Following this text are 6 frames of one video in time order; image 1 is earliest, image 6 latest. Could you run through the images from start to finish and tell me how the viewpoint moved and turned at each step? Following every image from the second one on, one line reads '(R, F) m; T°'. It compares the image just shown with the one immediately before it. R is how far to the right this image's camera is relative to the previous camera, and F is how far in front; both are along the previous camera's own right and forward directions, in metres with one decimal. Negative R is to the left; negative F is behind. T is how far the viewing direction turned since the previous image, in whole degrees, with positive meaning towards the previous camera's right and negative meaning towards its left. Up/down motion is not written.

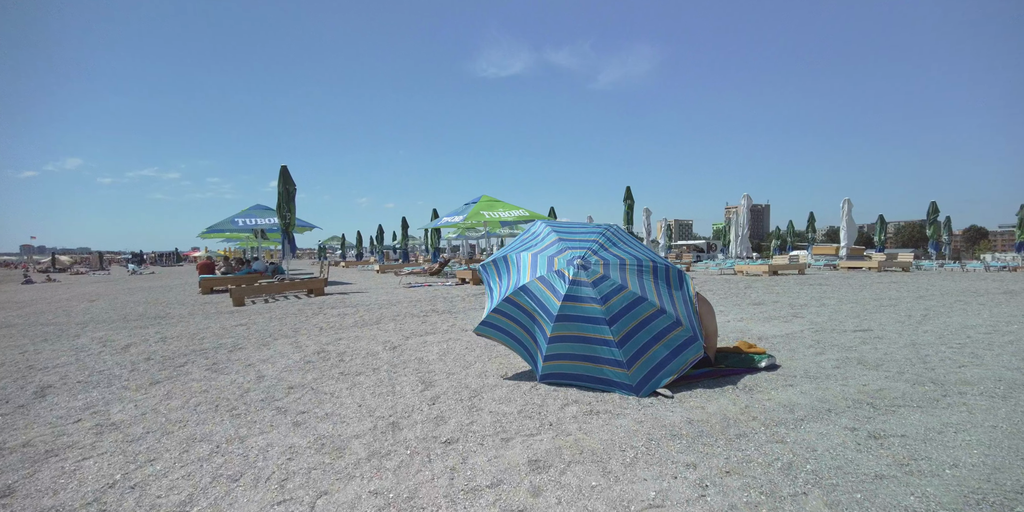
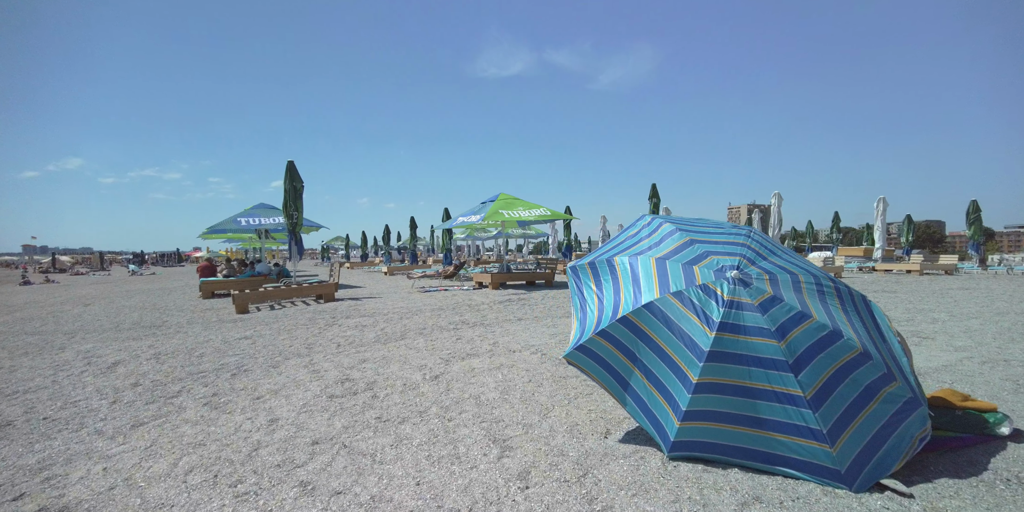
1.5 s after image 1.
(-0.6, +1.1) m; 0°
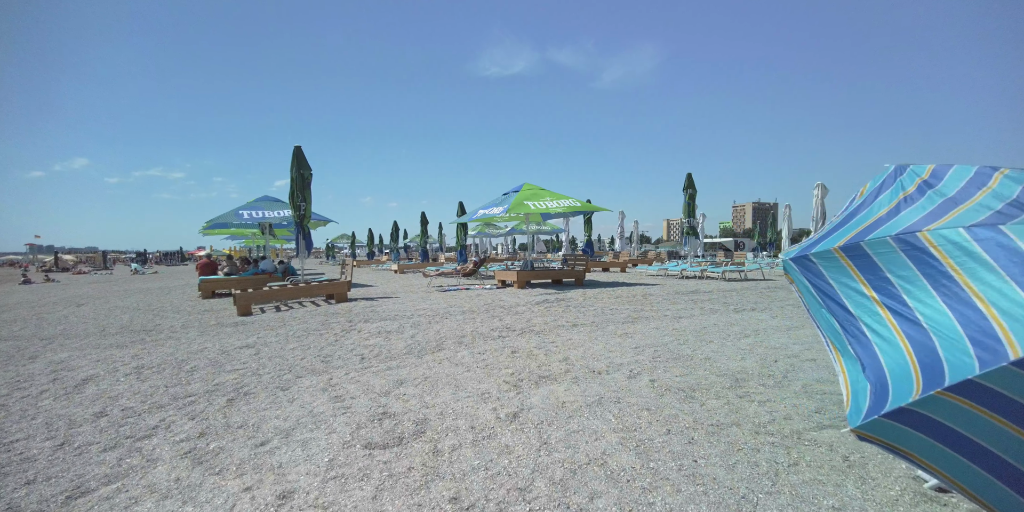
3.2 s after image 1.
(-0.7, +1.5) m; 0°
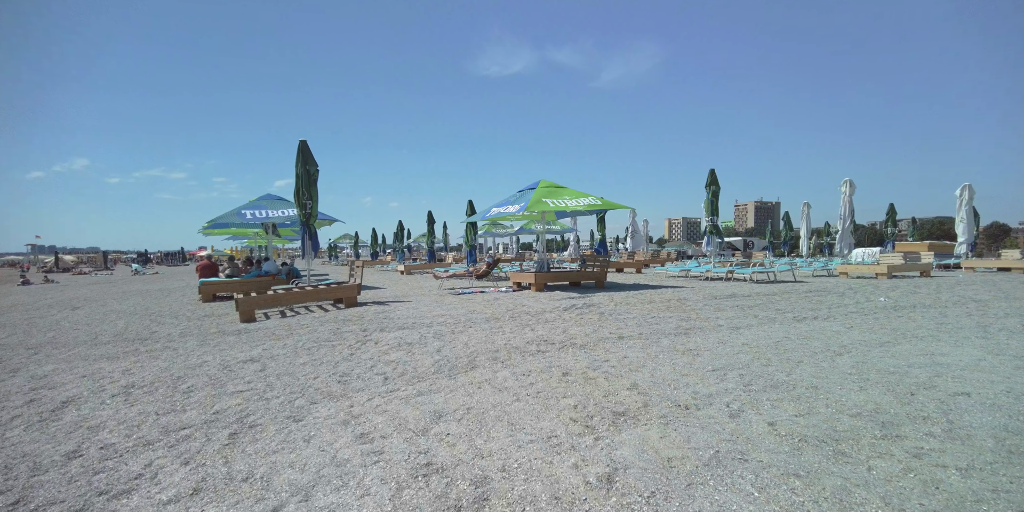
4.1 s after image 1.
(-0.4, +0.8) m; 0°
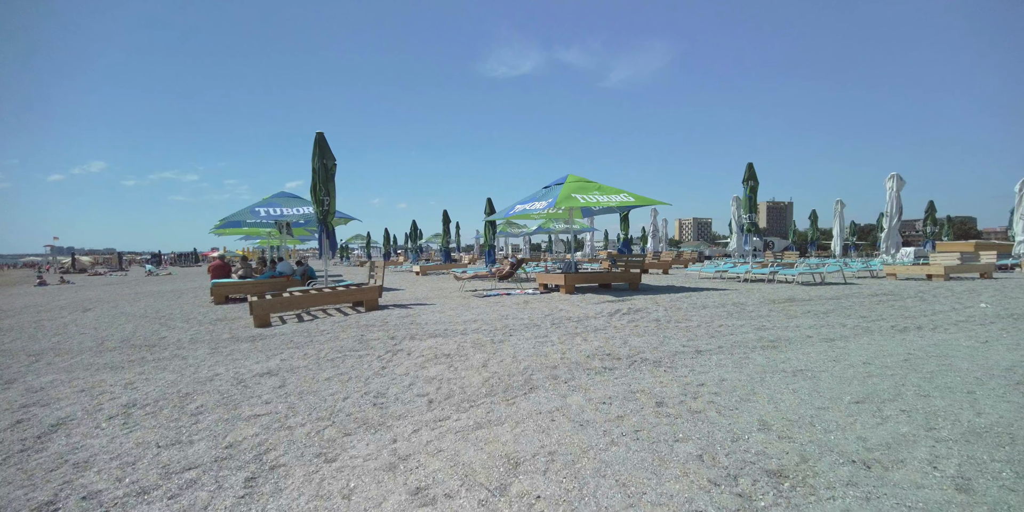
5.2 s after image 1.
(-0.5, +0.9) m; -1°
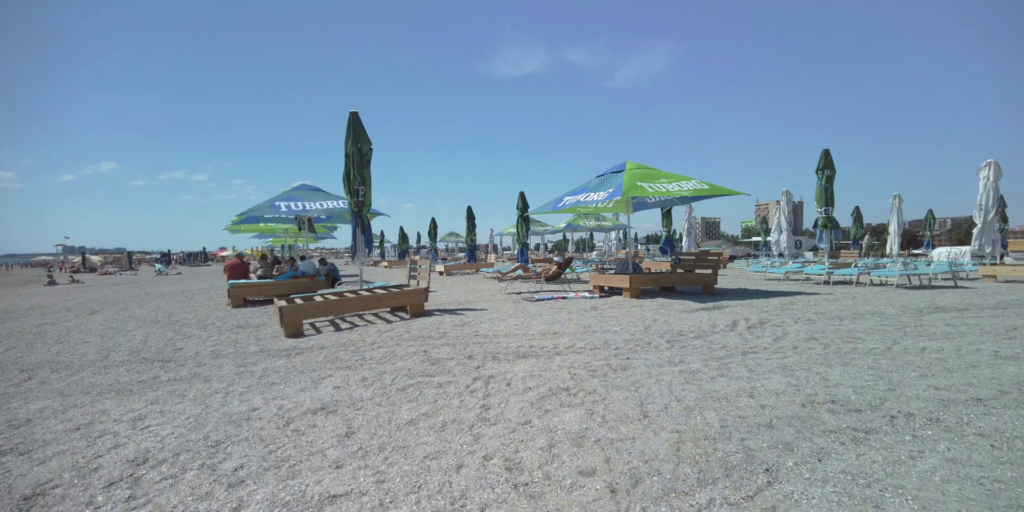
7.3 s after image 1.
(-1.2, +1.7) m; -1°
